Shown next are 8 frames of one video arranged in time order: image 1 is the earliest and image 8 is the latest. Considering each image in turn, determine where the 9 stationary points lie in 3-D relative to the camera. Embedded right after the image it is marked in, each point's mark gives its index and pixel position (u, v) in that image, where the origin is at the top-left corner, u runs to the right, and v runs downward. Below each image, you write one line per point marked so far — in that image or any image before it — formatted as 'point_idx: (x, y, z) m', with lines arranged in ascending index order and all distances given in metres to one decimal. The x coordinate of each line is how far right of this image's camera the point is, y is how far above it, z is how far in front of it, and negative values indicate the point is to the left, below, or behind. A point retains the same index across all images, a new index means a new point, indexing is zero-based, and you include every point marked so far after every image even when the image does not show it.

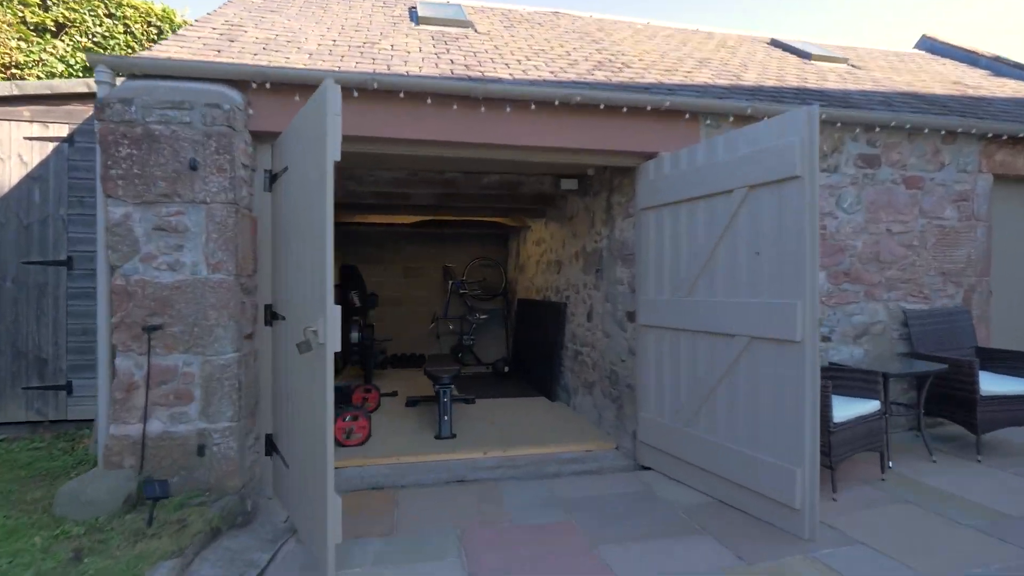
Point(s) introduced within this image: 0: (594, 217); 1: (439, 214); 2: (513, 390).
0: (+0.8, +0.7, +4.8) m
1: (-0.9, +0.9, +6.0) m
2: (0.0, -1.2, +6.2) m
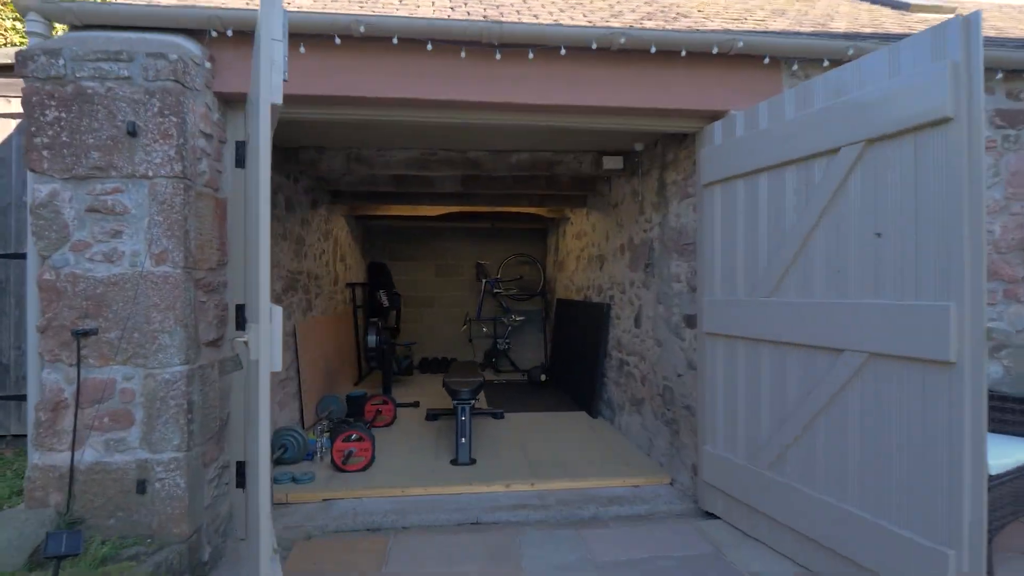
0: (+1.0, +0.7, +4.0) m
1: (-0.5, +0.9, +5.4) m
2: (+0.4, -1.2, +5.5) m
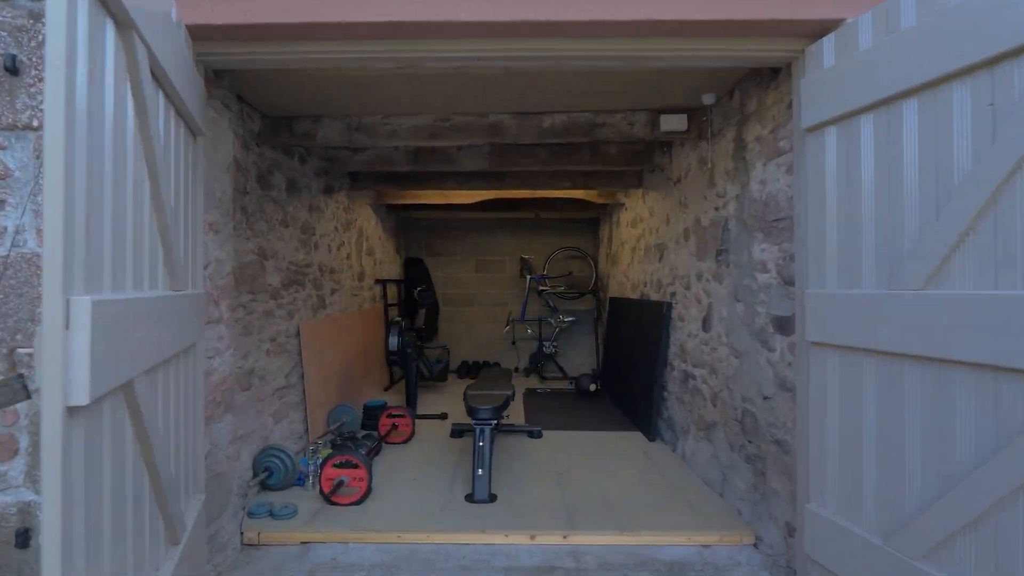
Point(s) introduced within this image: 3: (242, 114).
0: (+1.2, +0.7, +3.2) m
1: (-0.1, +0.9, +4.7) m
2: (+0.8, -1.2, +4.7) m
3: (-1.6, +1.0, +3.0) m
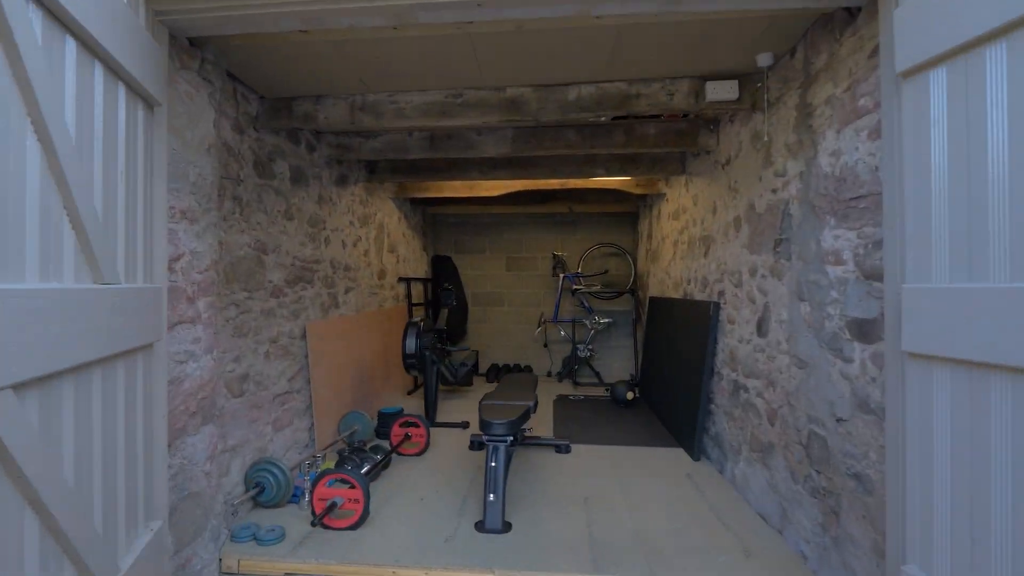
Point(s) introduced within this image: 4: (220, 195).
0: (+1.3, +0.7, +2.7) m
1: (+0.1, +0.9, +4.3) m
2: (+1.0, -1.2, +4.2) m
3: (-1.5, +1.0, +2.7) m
4: (-1.4, +0.5, +2.5) m
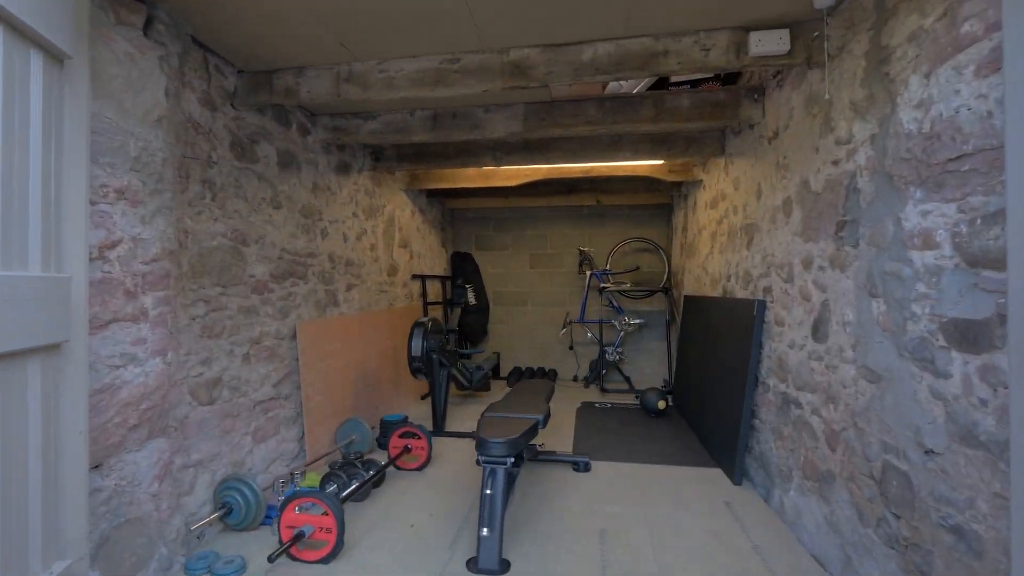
0: (+1.3, +0.8, +2.2) m
1: (+0.3, +1.0, +3.9) m
2: (+1.1, -1.1, +3.8) m
3: (-1.4, +1.0, +2.4) m
4: (-1.4, +0.5, +2.2) m
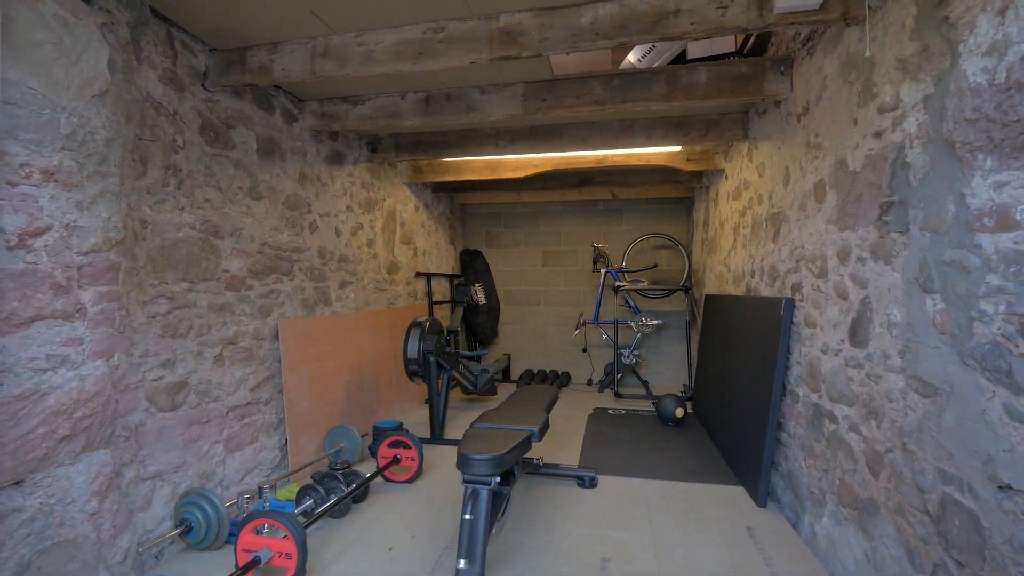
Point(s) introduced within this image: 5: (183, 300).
0: (+1.3, +0.8, +1.8) m
1: (+0.3, +1.0, +3.6) m
2: (+1.1, -1.1, +3.4) m
3: (-1.5, +1.1, +2.2) m
4: (-1.5, +0.5, +2.0) m
5: (-1.5, -0.1, +2.3) m
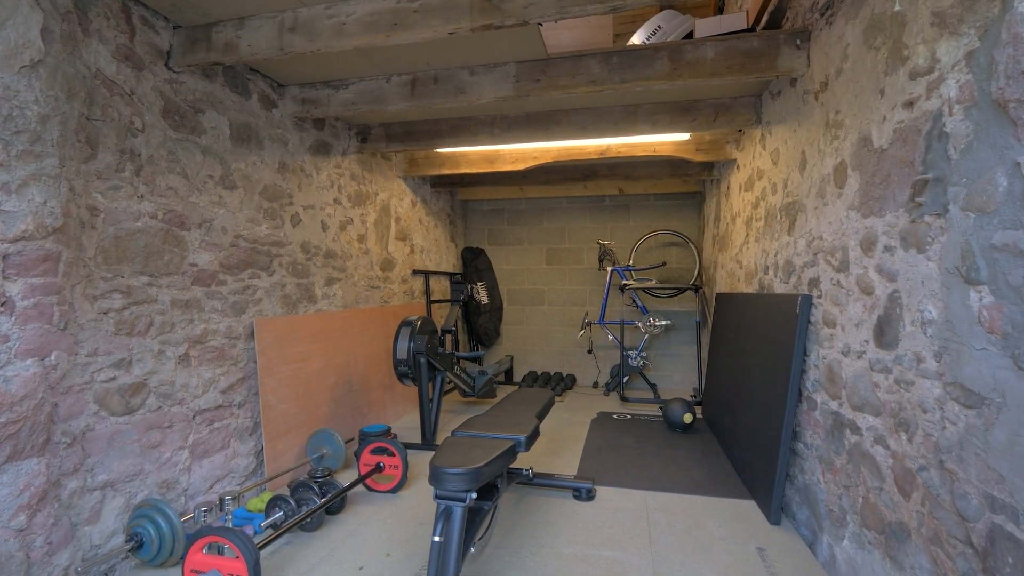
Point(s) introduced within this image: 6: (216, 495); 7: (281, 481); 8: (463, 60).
0: (+1.2, +0.8, +1.6) m
1: (+0.2, +1.0, +3.4) m
2: (+1.1, -1.1, +3.2) m
3: (-1.6, +1.1, +2.0) m
4: (-1.5, +0.5, +1.8) m
5: (-1.5, 0.0, +2.1) m
6: (-1.4, -1.0, +2.5) m
7: (-1.3, -1.1, +2.8) m
8: (-0.3, +1.2, +2.7) m
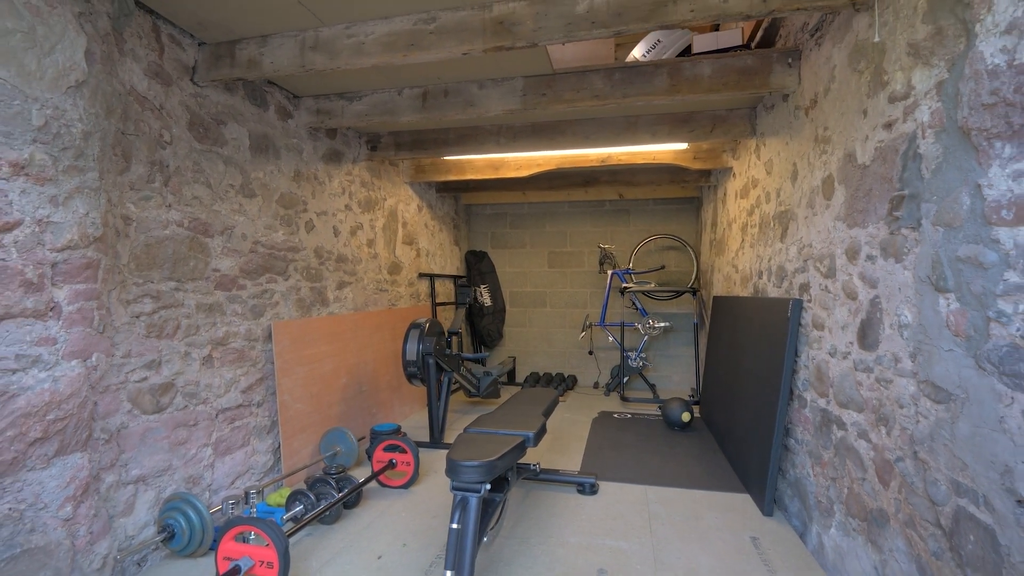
0: (+1.3, +0.8, +1.7) m
1: (+0.3, +1.0, +3.5) m
2: (+1.1, -1.1, +3.3) m
3: (-1.5, +1.1, +2.2) m
4: (-1.5, +0.5, +2.0) m
5: (-1.5, 0.0, +2.3) m
6: (-1.4, -1.0, +2.6) m
7: (-1.2, -1.1, +3.0) m
8: (-0.2, +1.2, +2.8) m
